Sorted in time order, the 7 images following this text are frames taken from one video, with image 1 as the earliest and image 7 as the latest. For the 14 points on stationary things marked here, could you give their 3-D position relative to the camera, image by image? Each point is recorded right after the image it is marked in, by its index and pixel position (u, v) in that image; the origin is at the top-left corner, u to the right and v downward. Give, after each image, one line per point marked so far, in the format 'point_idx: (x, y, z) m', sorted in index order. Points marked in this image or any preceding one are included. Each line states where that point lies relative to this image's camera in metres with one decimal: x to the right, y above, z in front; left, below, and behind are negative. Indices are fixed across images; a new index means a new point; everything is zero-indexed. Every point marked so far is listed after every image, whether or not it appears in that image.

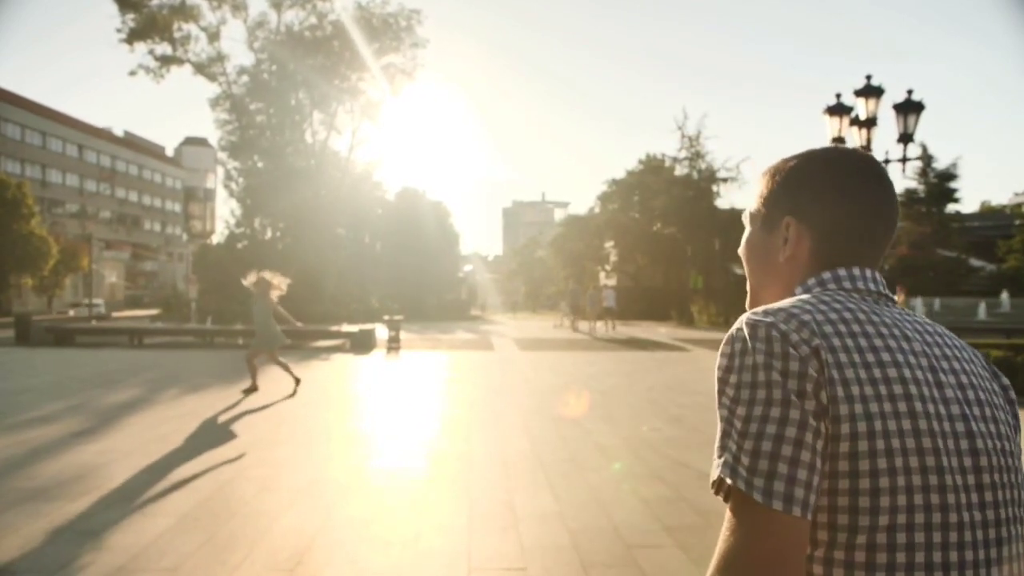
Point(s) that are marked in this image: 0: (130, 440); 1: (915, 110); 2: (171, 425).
0: (-3.9, -1.6, +9.2) m
1: (+7.6, +3.3, +17.0) m
2: (-3.9, -1.6, +10.2) m
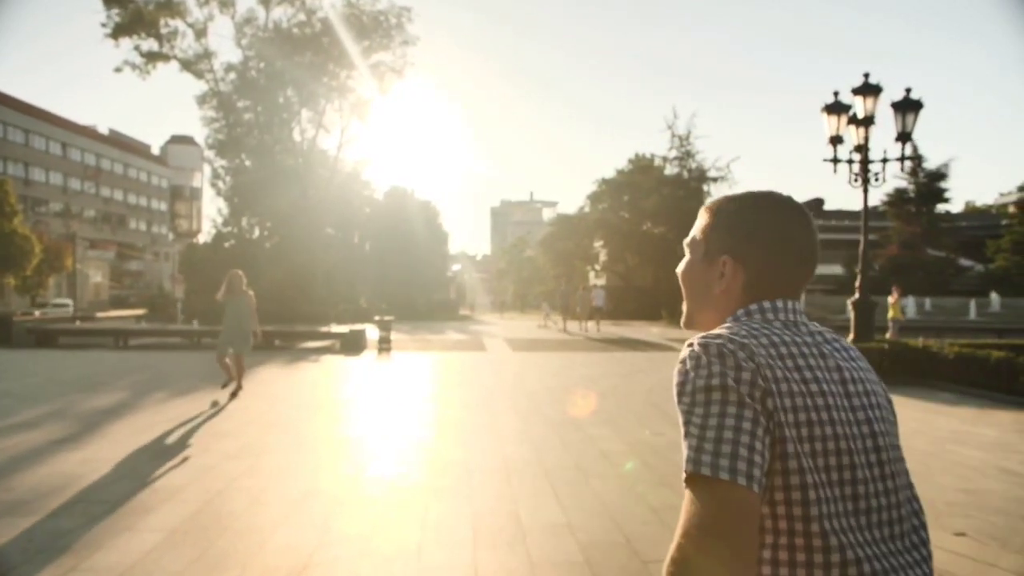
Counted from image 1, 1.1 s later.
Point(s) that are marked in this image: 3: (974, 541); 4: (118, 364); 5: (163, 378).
0: (-3.9, -1.6, +8.9) m
1: (+7.5, +3.3, +16.8) m
2: (-3.9, -1.6, +9.9) m
3: (+3.3, -1.8, +6.3) m
4: (-7.9, -1.5, +17.9) m
5: (-5.9, -1.5, +15.2) m
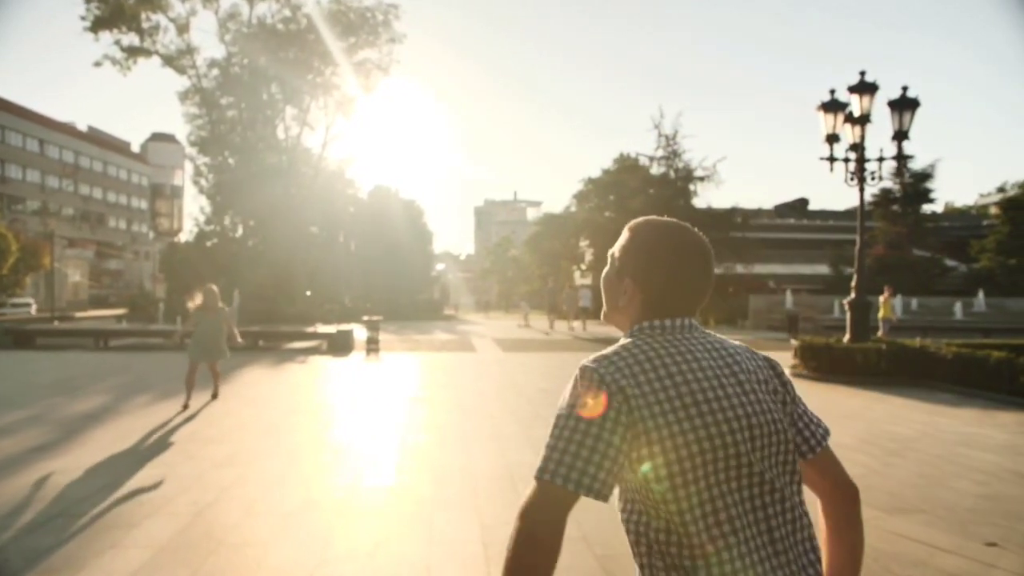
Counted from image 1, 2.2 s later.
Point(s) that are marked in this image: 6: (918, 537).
0: (-3.9, -1.6, +8.5) m
1: (+7.4, +3.3, +16.6) m
2: (-3.9, -1.6, +9.4) m
3: (+3.4, -1.8, +6.0) m
4: (-8.0, -1.5, +17.4) m
5: (-6.1, -1.5, +14.7) m
6: (+2.8, -1.7, +6.3) m
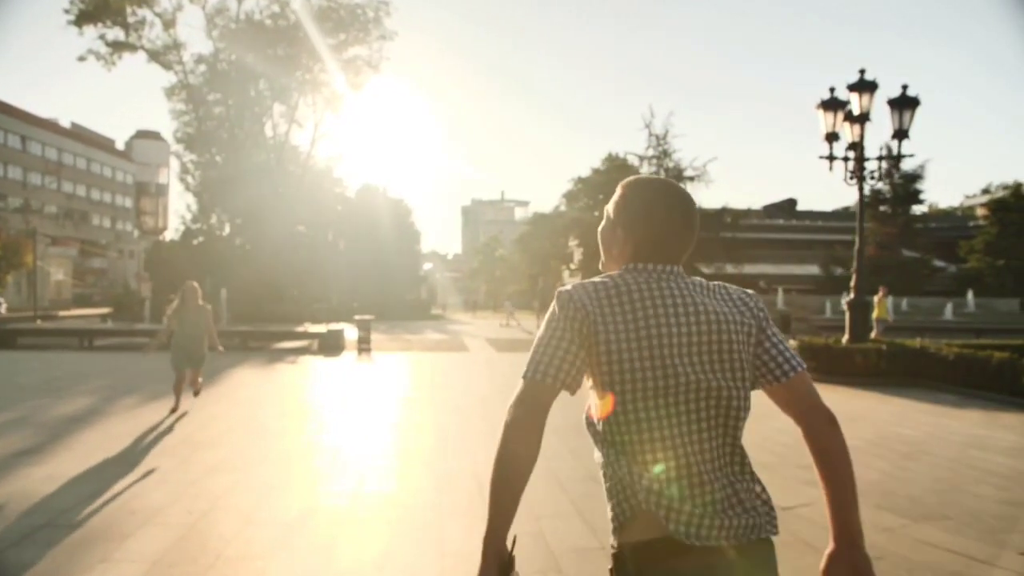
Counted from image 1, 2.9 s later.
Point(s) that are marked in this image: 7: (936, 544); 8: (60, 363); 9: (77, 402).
0: (-3.9, -1.5, +8.1) m
1: (+7.3, +3.3, +16.4) m
2: (-3.9, -1.6, +9.1) m
3: (+3.4, -1.8, +5.8) m
4: (-8.1, -1.5, +17.0) m
5: (-6.1, -1.5, +14.3) m
6: (+2.9, -1.7, +6.0) m
7: (+2.9, -1.7, +6.1) m
8: (-9.0, -1.5, +17.7) m
9: (-5.7, -1.5, +11.7) m
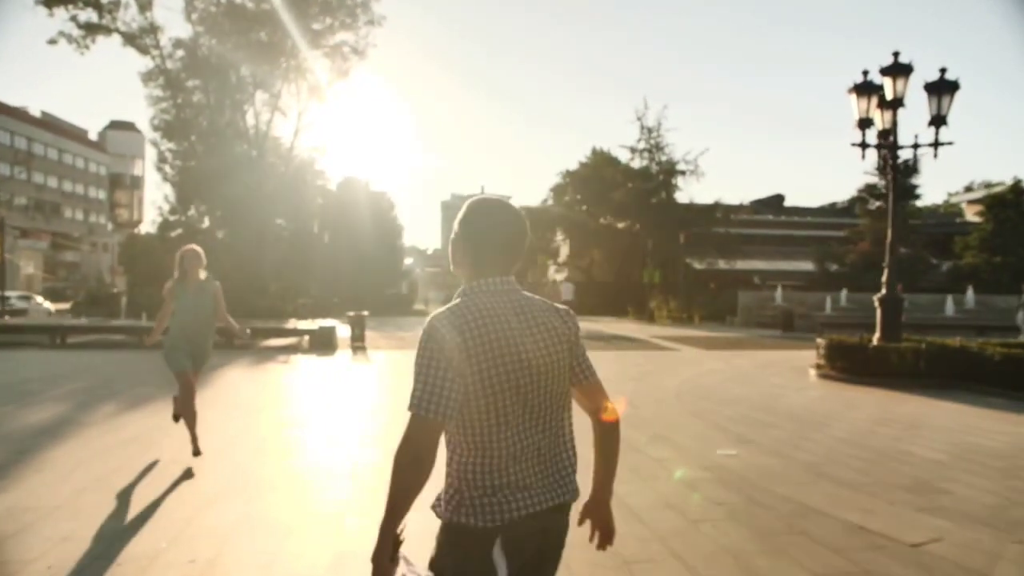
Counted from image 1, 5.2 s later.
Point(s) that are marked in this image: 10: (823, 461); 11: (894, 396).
0: (-3.5, -1.5, +6.8) m
1: (+7.5, +3.4, +15.4) m
2: (-3.5, -1.5, +7.8) m
3: (+3.9, -1.7, +4.7) m
4: (-8.0, -1.4, +15.6) m
5: (-5.9, -1.4, +13.0) m
6: (+3.4, -1.7, +4.9) m
7: (+3.3, -1.7, +4.9) m
8: (-8.8, -1.4, +16.2) m
9: (-5.4, -1.4, +10.3) m
10: (+2.8, -1.6, +8.1) m
11: (+5.9, -1.7, +13.8) m
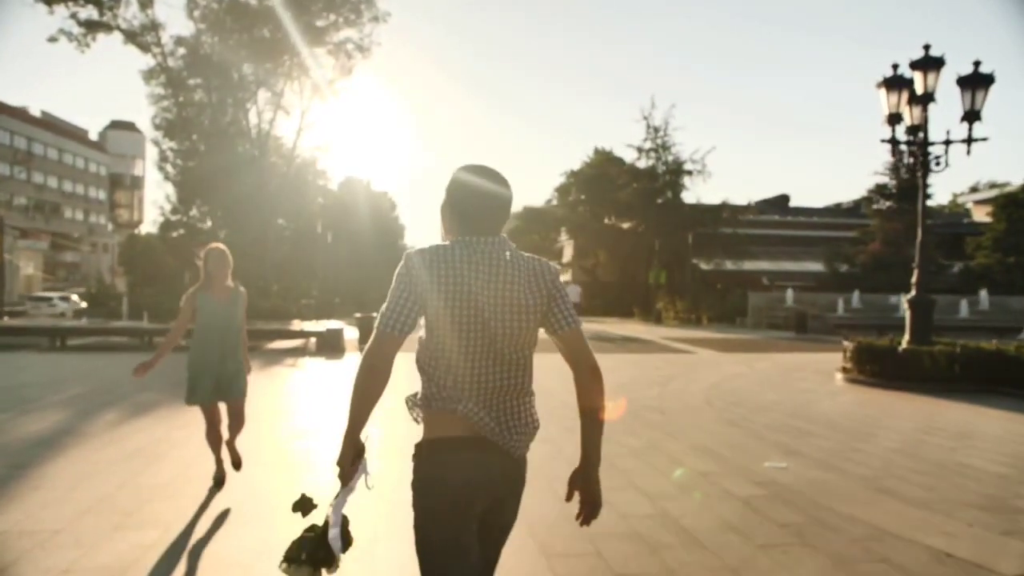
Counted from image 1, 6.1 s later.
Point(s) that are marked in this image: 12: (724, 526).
0: (-3.2, -1.5, +6.3) m
1: (+7.8, +3.4, +14.8) m
2: (-3.2, -1.5, +7.2) m
3: (+4.2, -1.7, +4.1) m
4: (-7.7, -1.4, +15.0) m
5: (-5.6, -1.4, +12.4) m
6: (+3.7, -1.7, +4.3) m
7: (+3.6, -1.7, +4.4) m
8: (-8.5, -1.4, +15.7) m
9: (-5.1, -1.4, +9.8) m
10: (+3.1, -1.6, +7.6) m
11: (+6.2, -1.7, +13.2) m
12: (+1.4, -1.5, +5.8) m
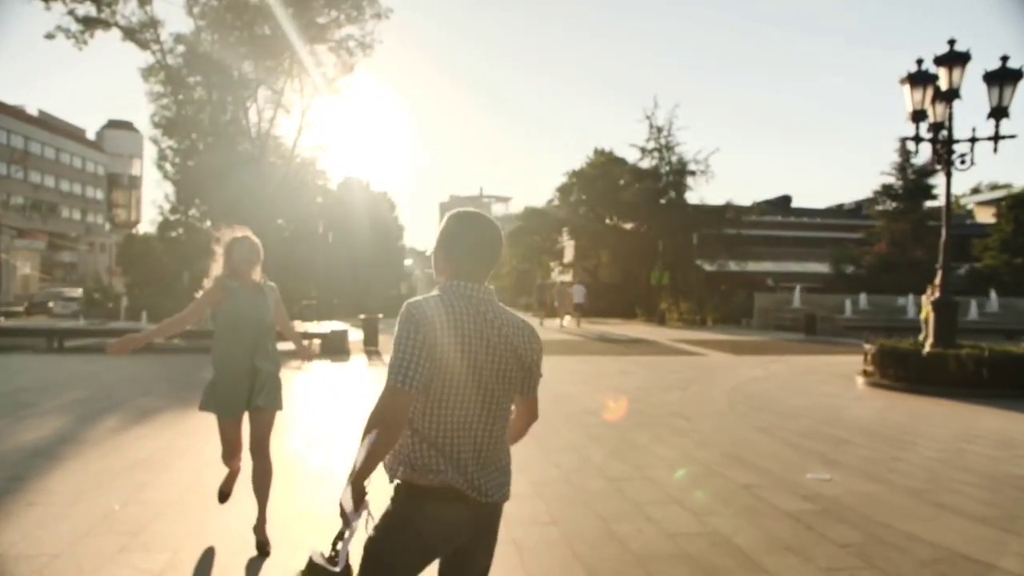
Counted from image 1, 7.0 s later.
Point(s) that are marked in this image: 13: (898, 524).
0: (-3.0, -1.5, +5.8) m
1: (+8.0, +3.4, +14.4) m
2: (-3.0, -1.5, +6.8) m
3: (+4.4, -1.8, +3.7) m
4: (-7.5, -1.4, +14.5) m
5: (-5.4, -1.4, +11.9) m
6: (+3.9, -1.7, +3.9) m
7: (+3.9, -1.7, +3.9) m
8: (-8.3, -1.4, +15.2) m
9: (-4.9, -1.4, +9.3) m
10: (+3.3, -1.6, +7.1) m
11: (+6.4, -1.7, +12.8) m
12: (+1.6, -1.5, +5.3) m
13: (+2.5, -1.6, +5.9) m
